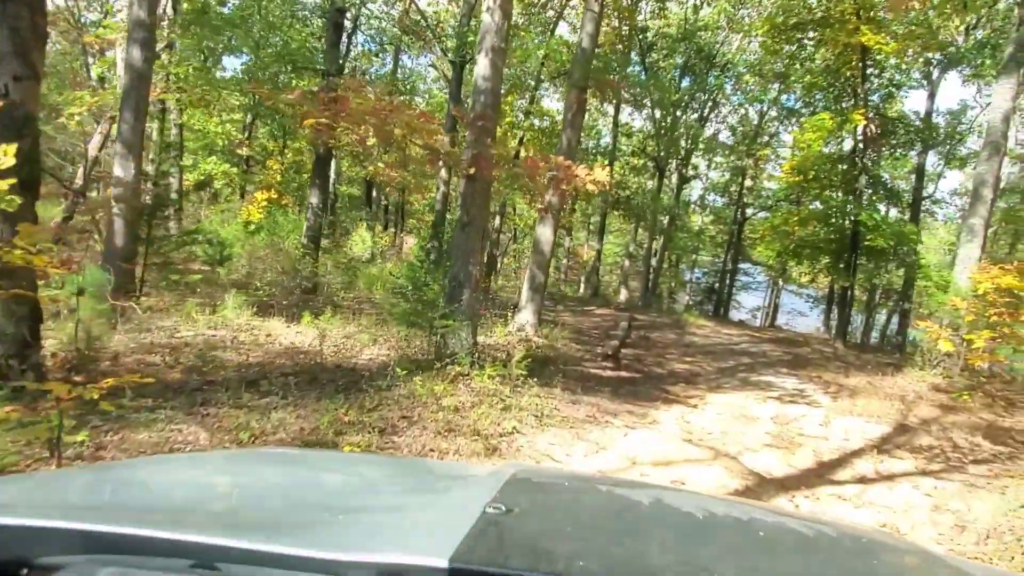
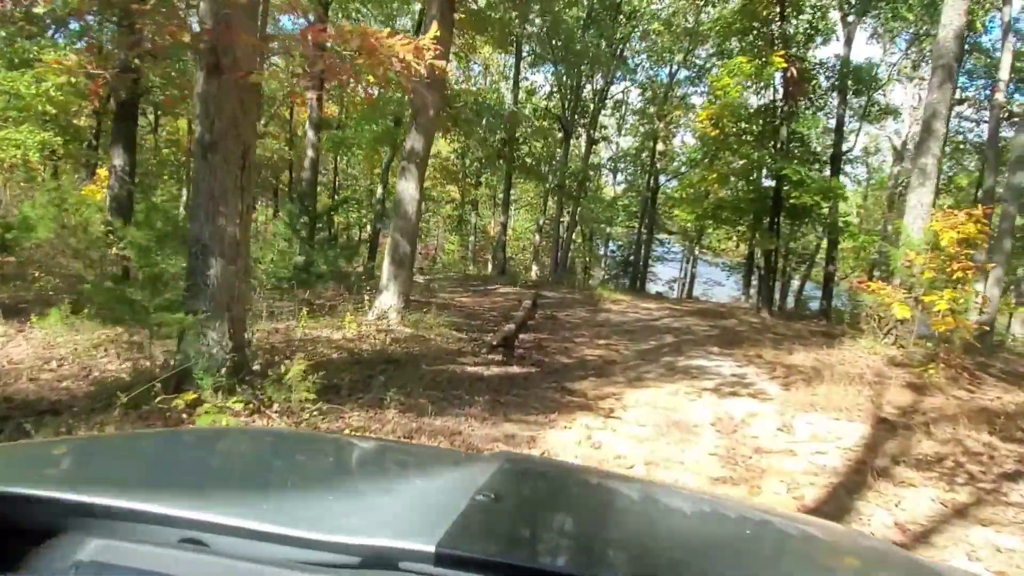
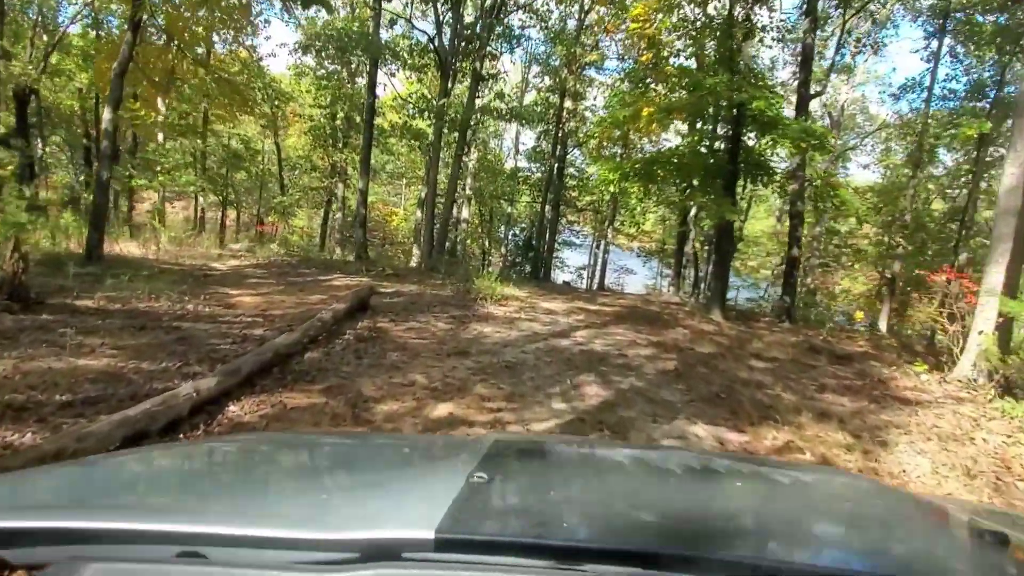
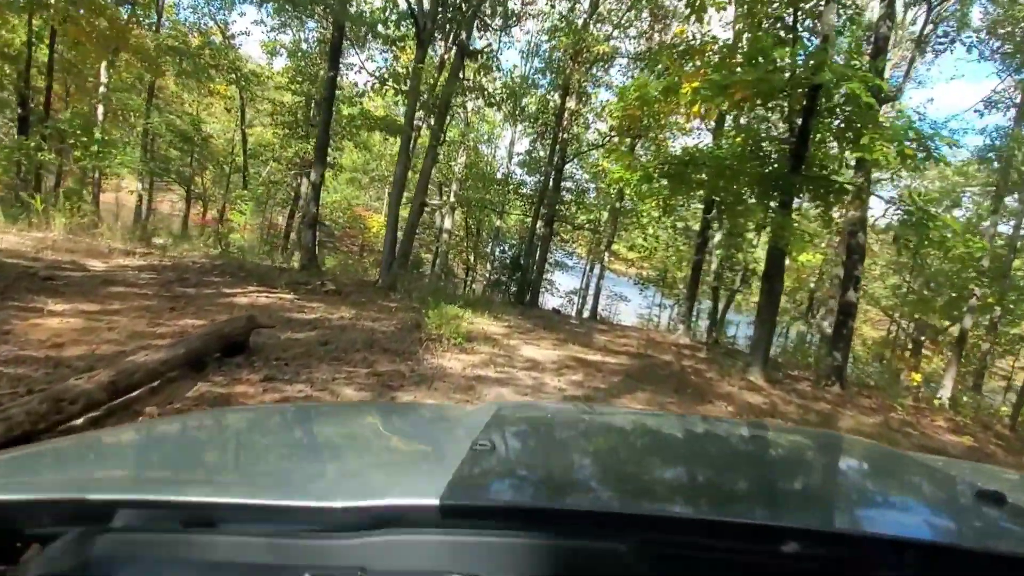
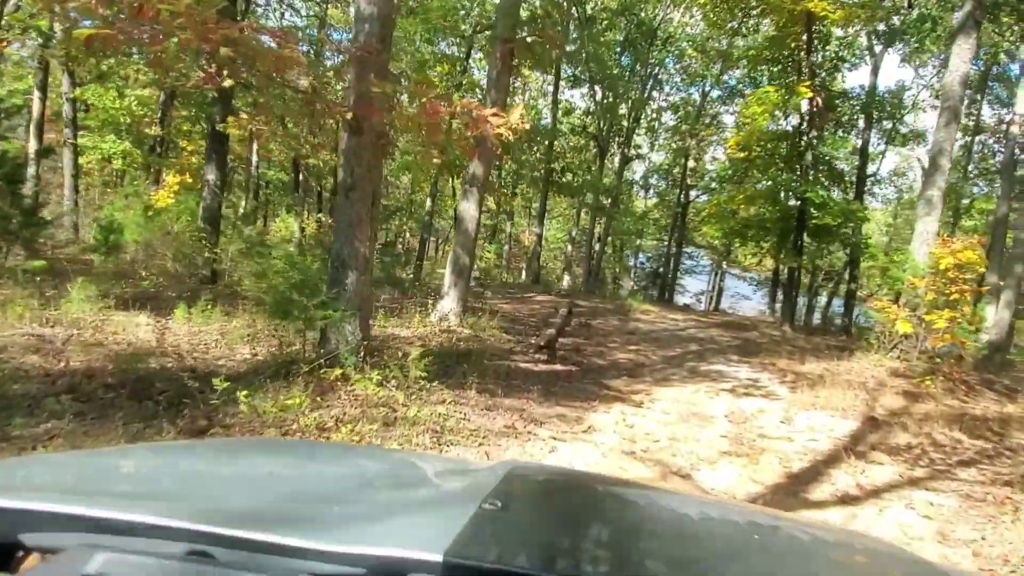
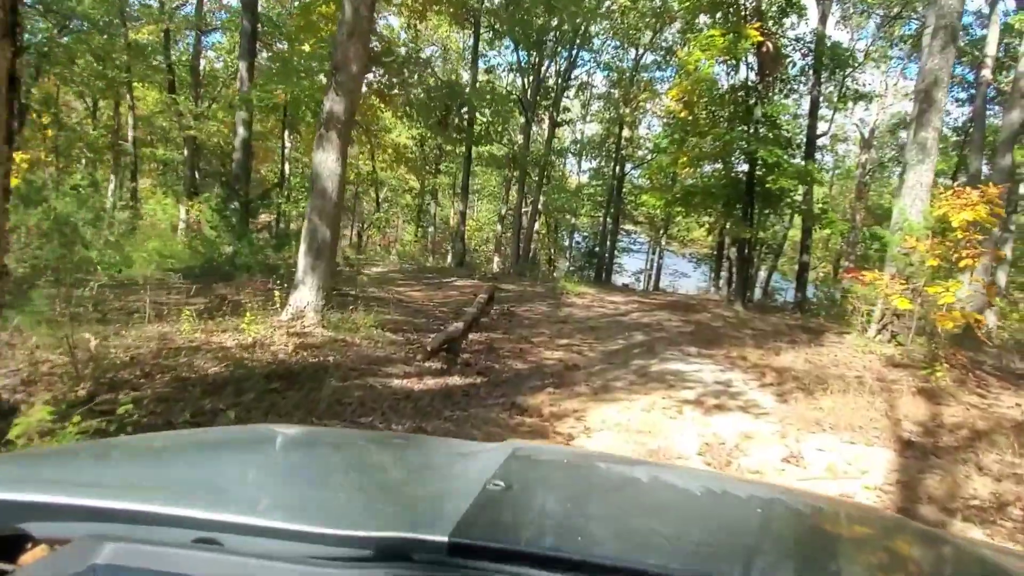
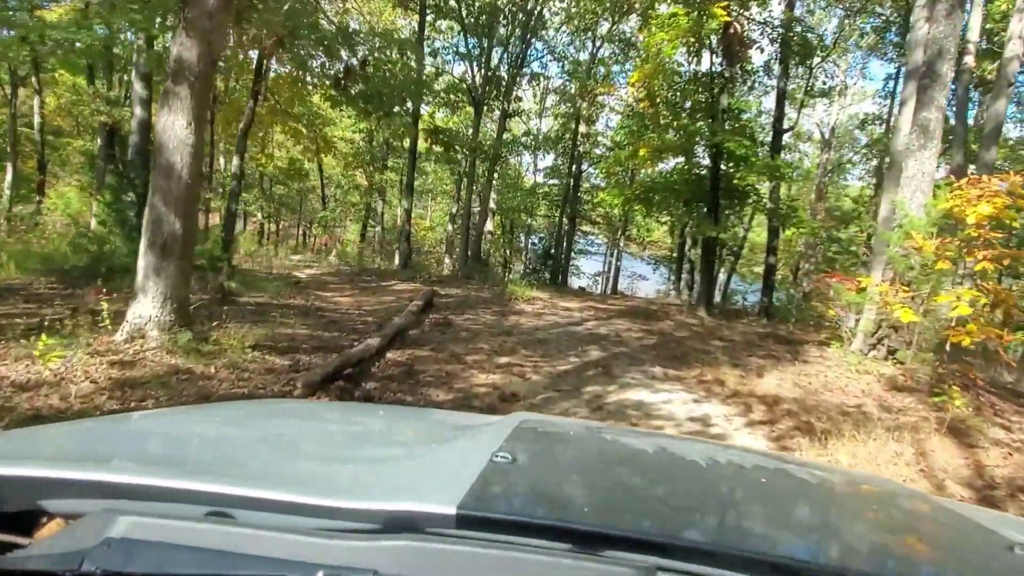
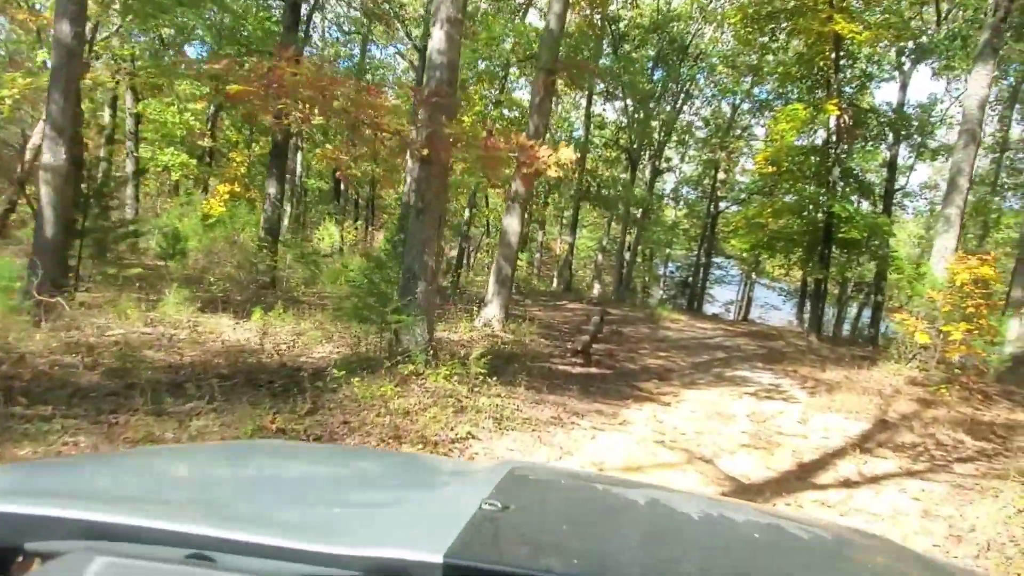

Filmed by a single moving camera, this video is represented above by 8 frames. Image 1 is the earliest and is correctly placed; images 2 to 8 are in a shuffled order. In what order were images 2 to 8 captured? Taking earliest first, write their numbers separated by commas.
8, 5, 2, 6, 7, 3, 4
